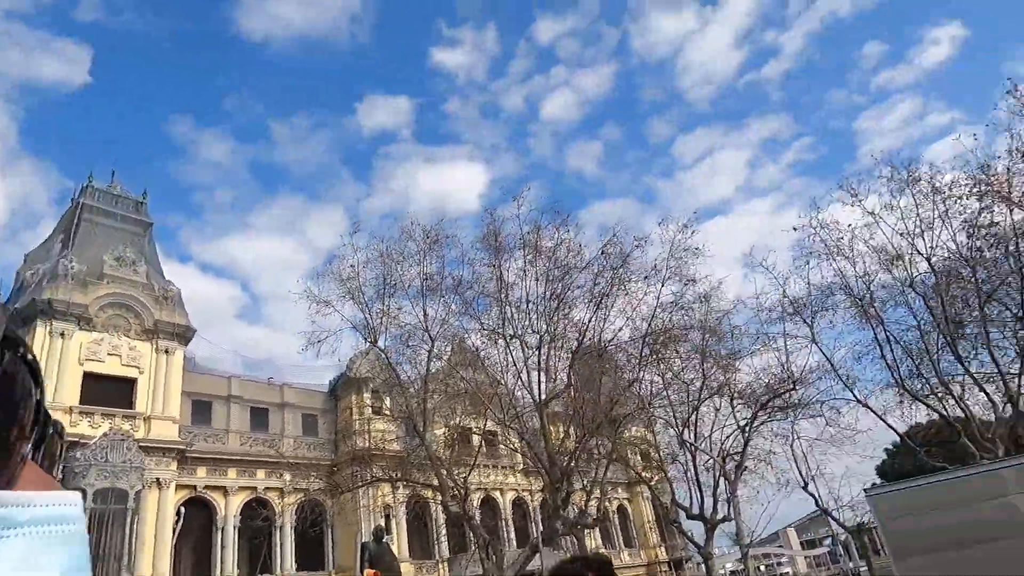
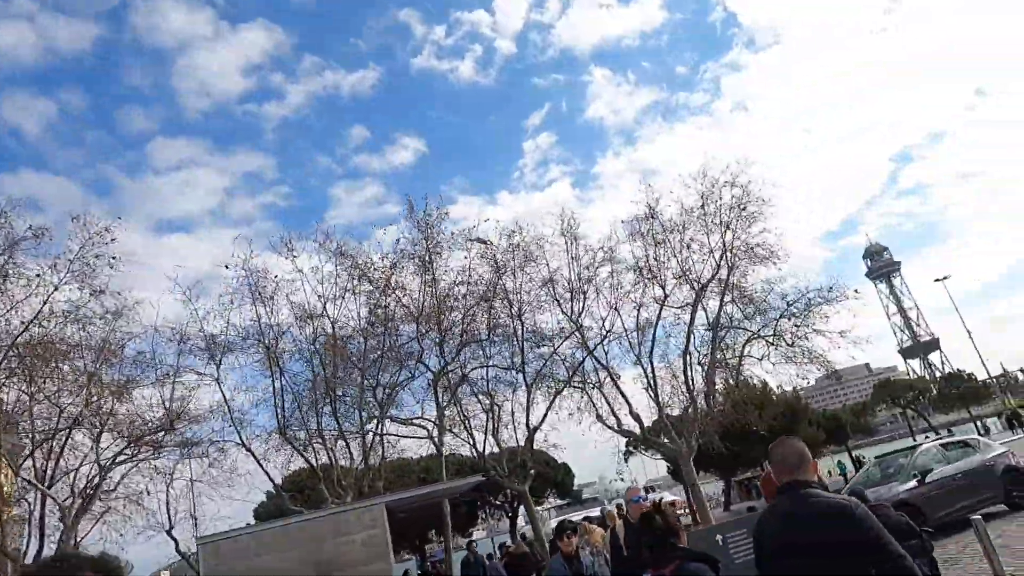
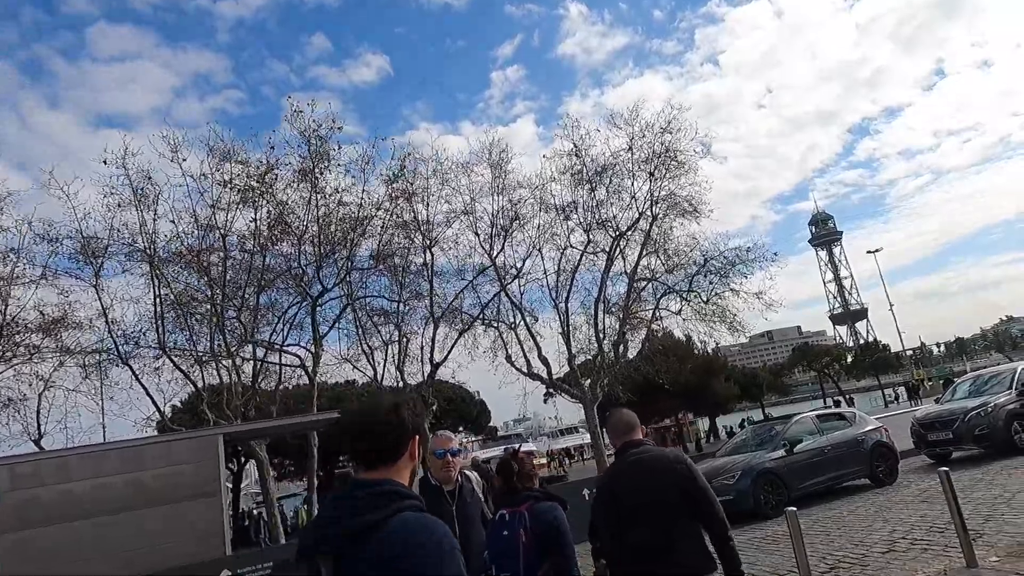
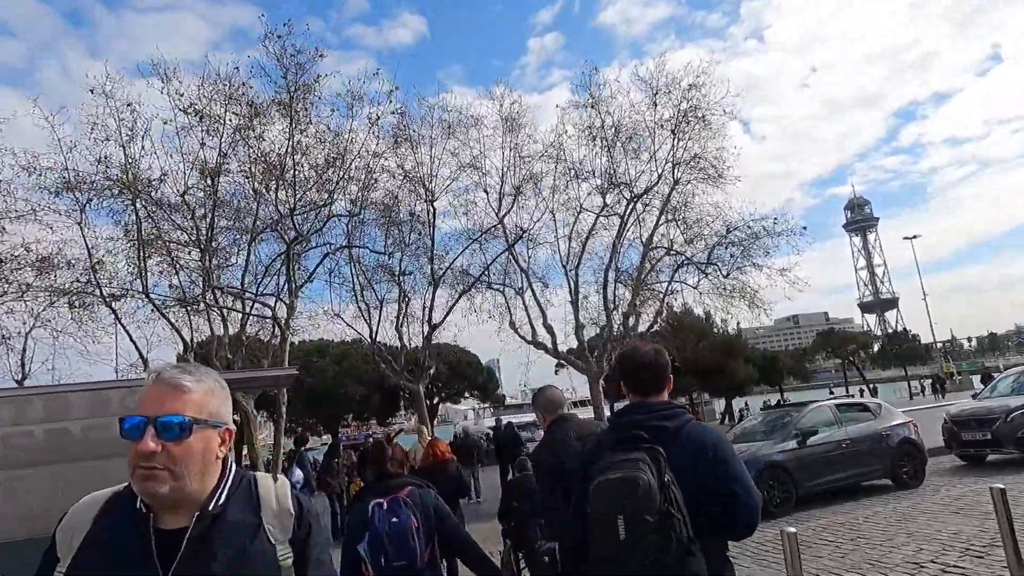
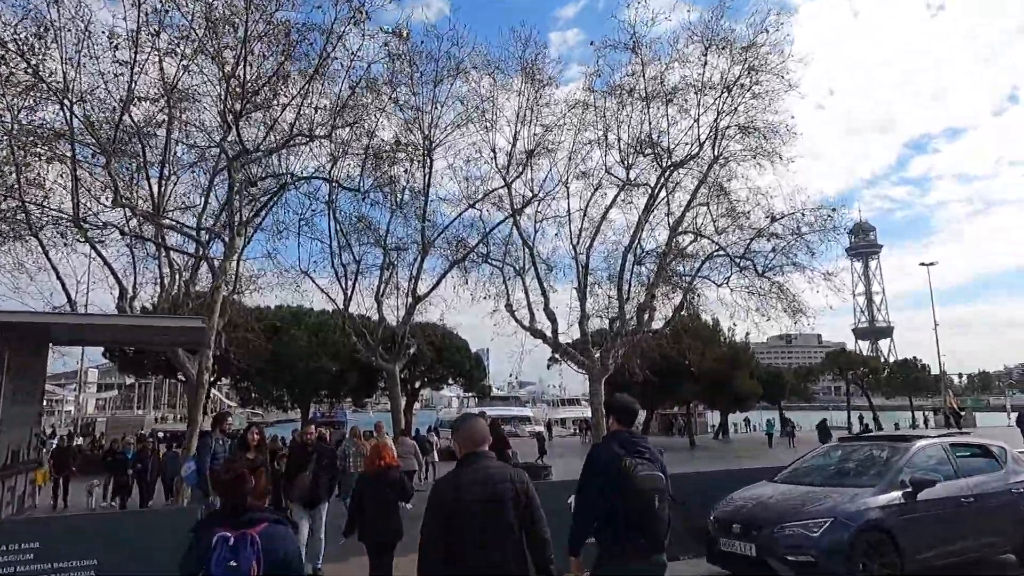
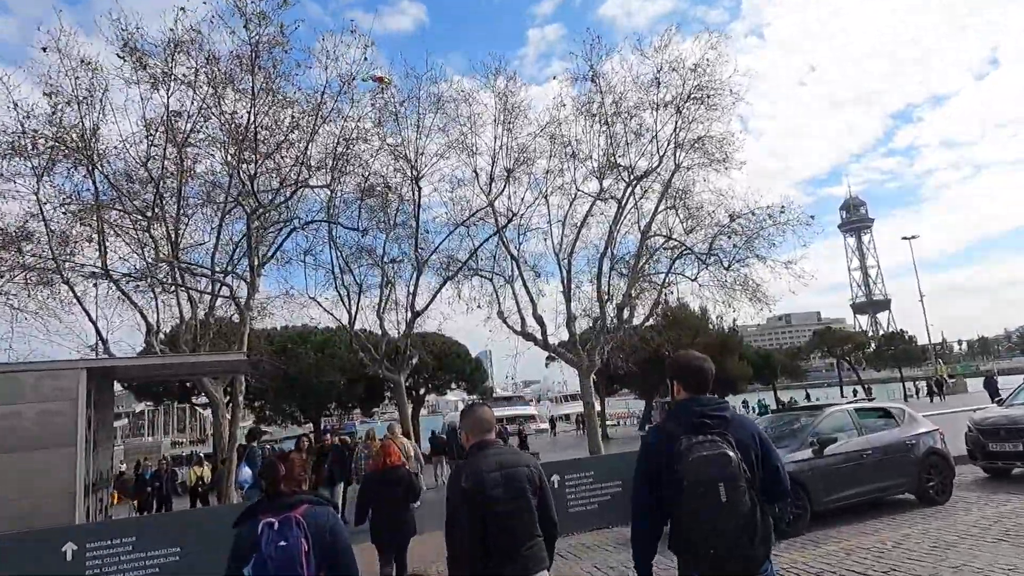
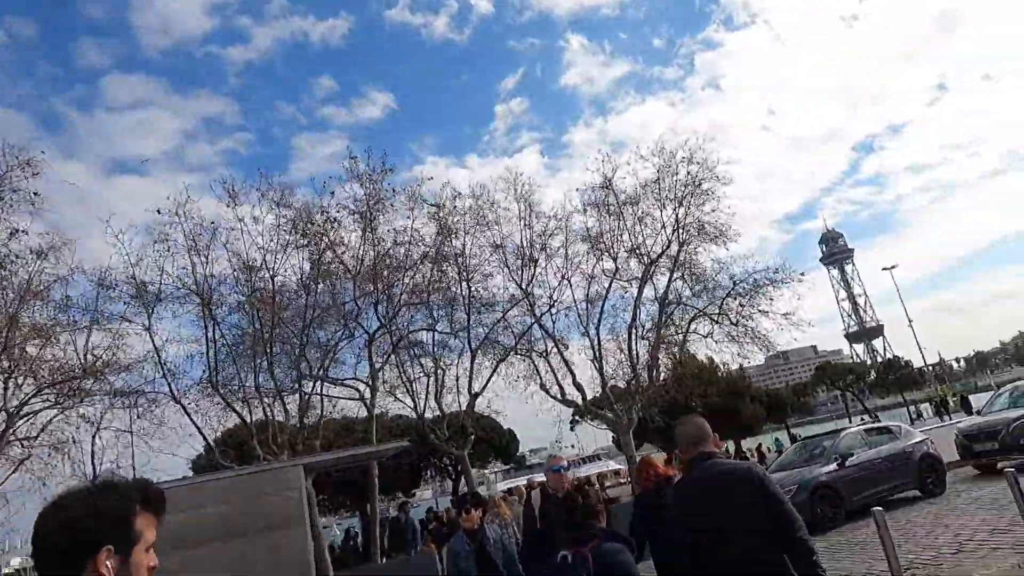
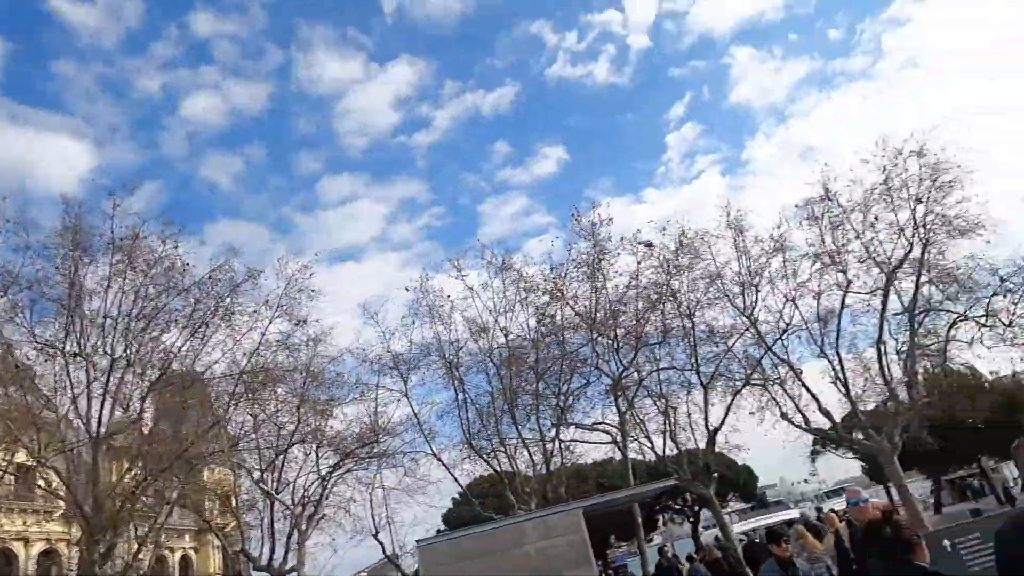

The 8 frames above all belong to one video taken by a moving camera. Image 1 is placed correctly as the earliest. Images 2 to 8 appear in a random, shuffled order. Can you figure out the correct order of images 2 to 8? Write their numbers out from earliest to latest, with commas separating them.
8, 2, 7, 3, 4, 6, 5
